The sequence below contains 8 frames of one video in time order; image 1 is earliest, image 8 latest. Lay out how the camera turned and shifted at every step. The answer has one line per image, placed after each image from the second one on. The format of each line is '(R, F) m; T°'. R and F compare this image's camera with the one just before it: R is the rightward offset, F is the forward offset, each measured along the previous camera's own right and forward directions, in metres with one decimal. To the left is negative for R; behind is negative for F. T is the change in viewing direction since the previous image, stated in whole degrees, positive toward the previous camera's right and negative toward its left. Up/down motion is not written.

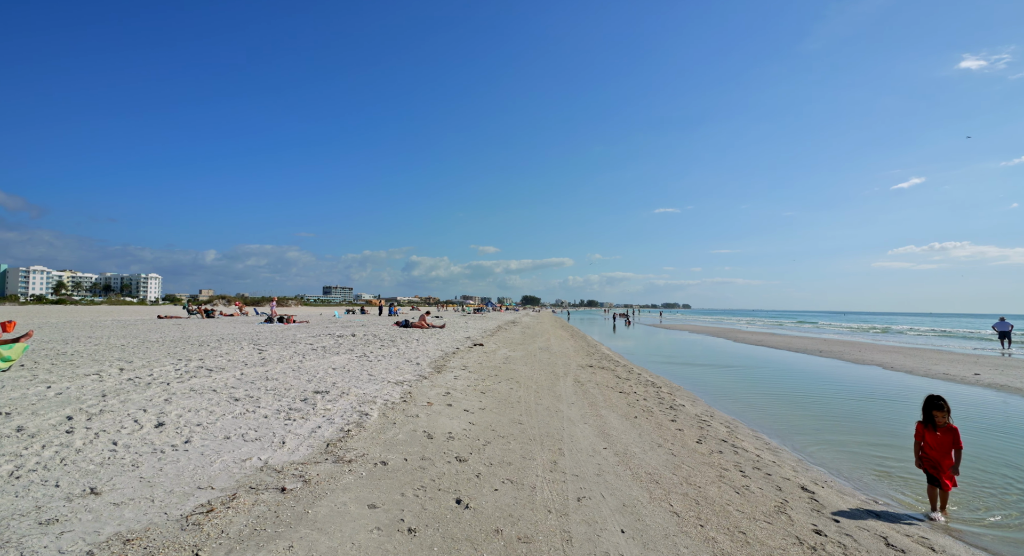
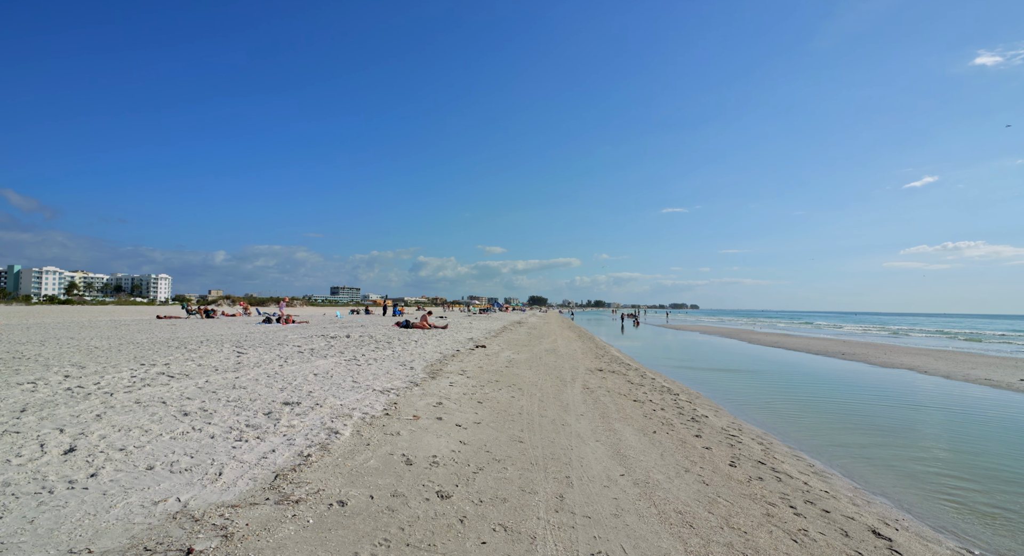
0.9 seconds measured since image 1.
(+0.1, +1.1) m; -1°
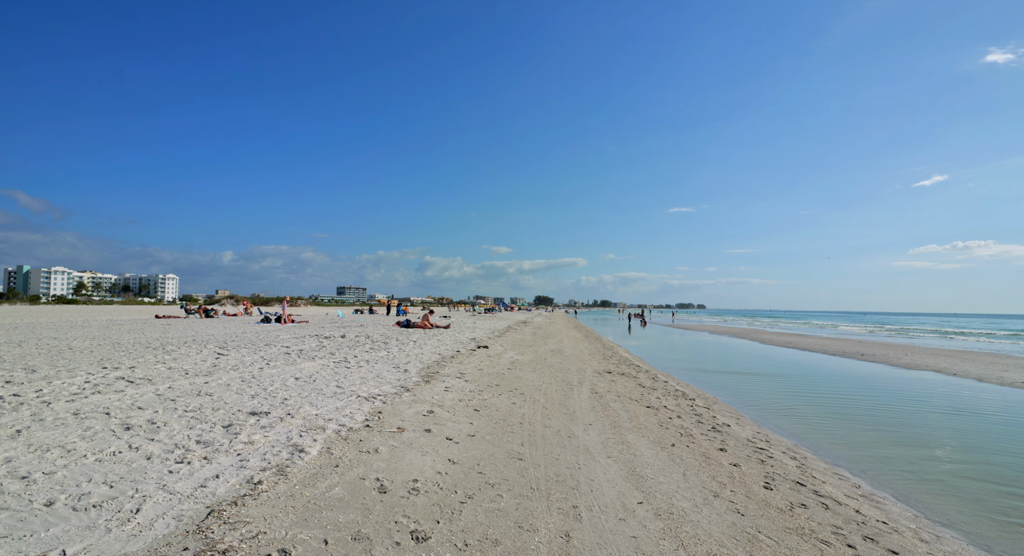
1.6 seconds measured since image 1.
(+0.1, +0.9) m; -1°
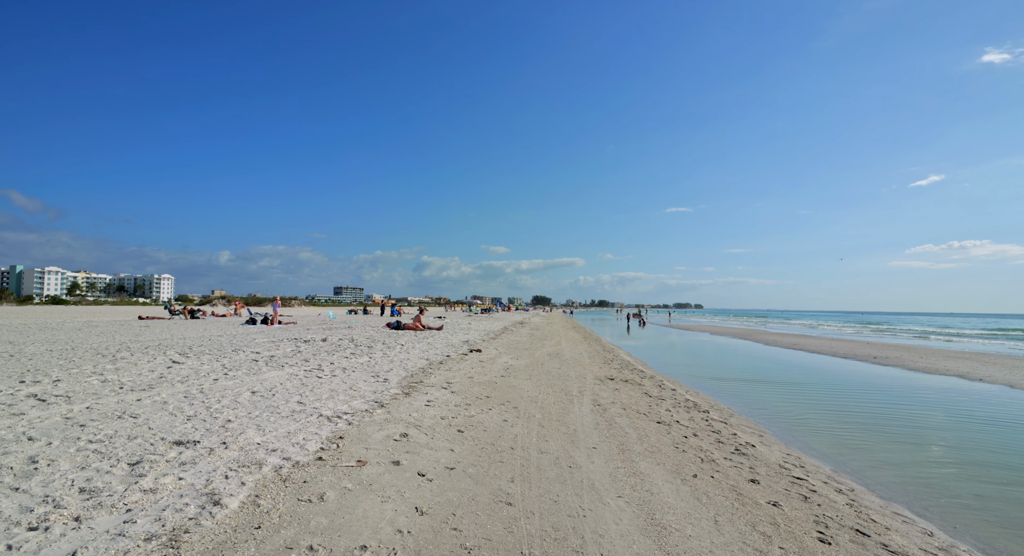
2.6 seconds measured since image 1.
(+0.1, +1.2) m; 0°
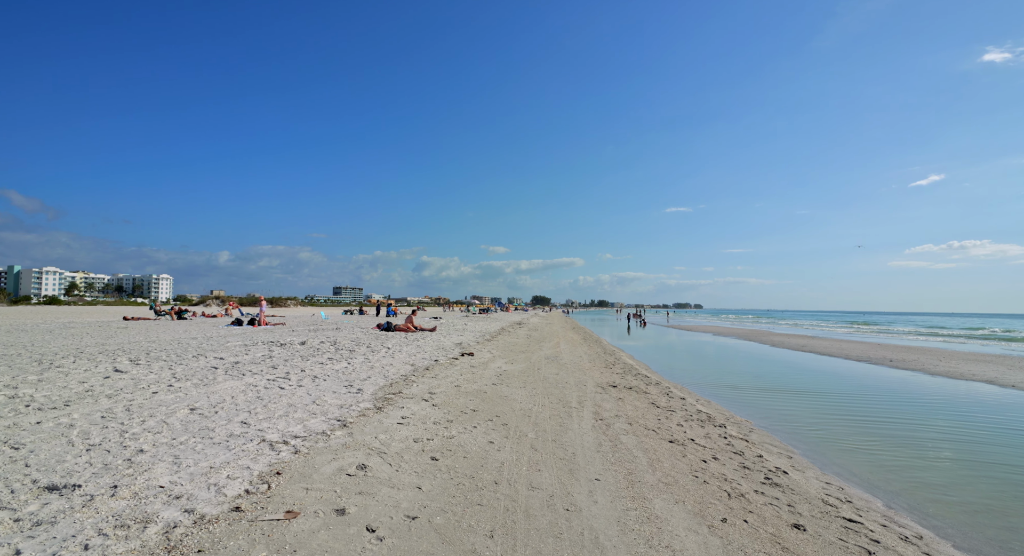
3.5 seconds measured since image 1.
(+0.2, +1.2) m; 0°
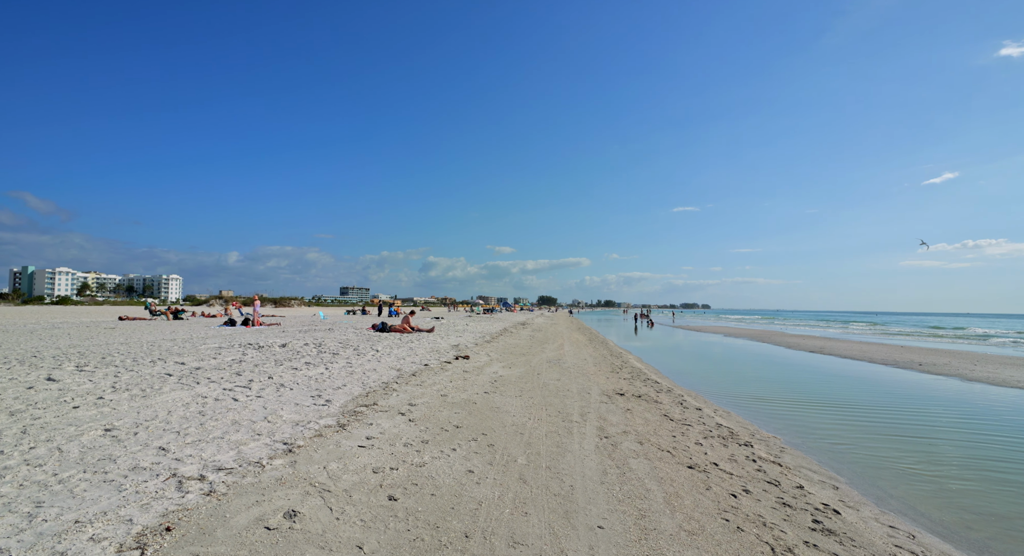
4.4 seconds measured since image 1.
(+0.3, +1.2) m; -1°
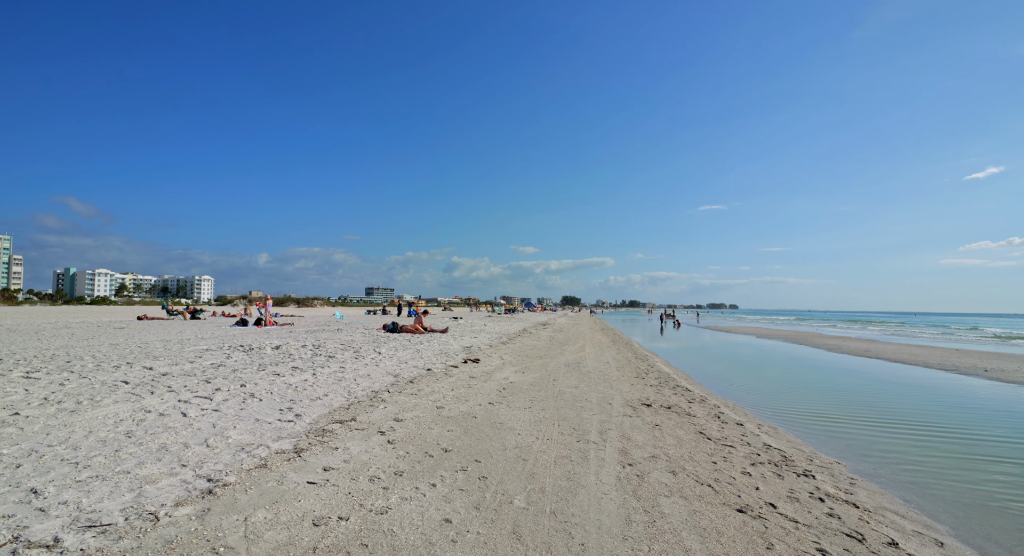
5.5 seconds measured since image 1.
(+0.3, +1.4) m; -3°
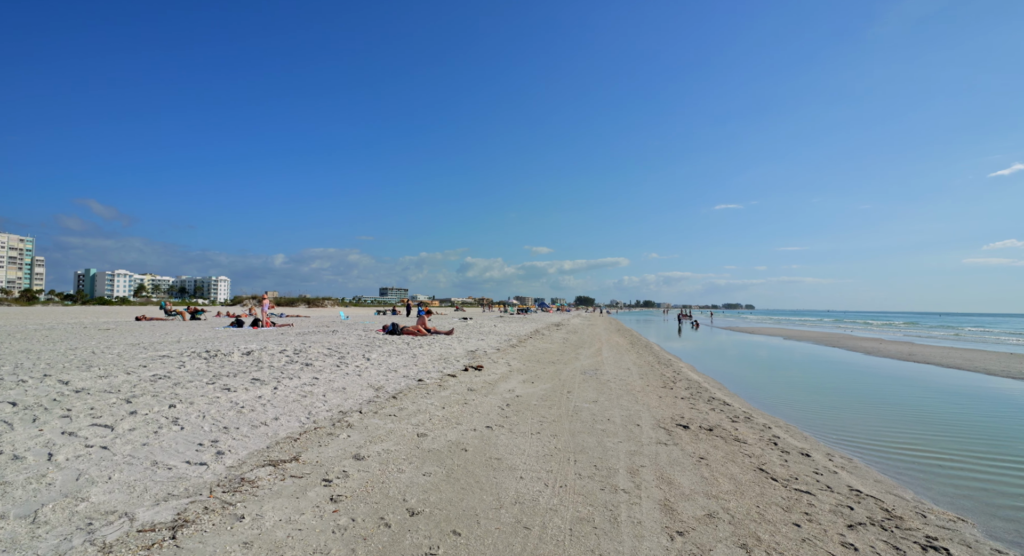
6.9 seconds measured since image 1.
(+0.2, +1.9) m; -2°
